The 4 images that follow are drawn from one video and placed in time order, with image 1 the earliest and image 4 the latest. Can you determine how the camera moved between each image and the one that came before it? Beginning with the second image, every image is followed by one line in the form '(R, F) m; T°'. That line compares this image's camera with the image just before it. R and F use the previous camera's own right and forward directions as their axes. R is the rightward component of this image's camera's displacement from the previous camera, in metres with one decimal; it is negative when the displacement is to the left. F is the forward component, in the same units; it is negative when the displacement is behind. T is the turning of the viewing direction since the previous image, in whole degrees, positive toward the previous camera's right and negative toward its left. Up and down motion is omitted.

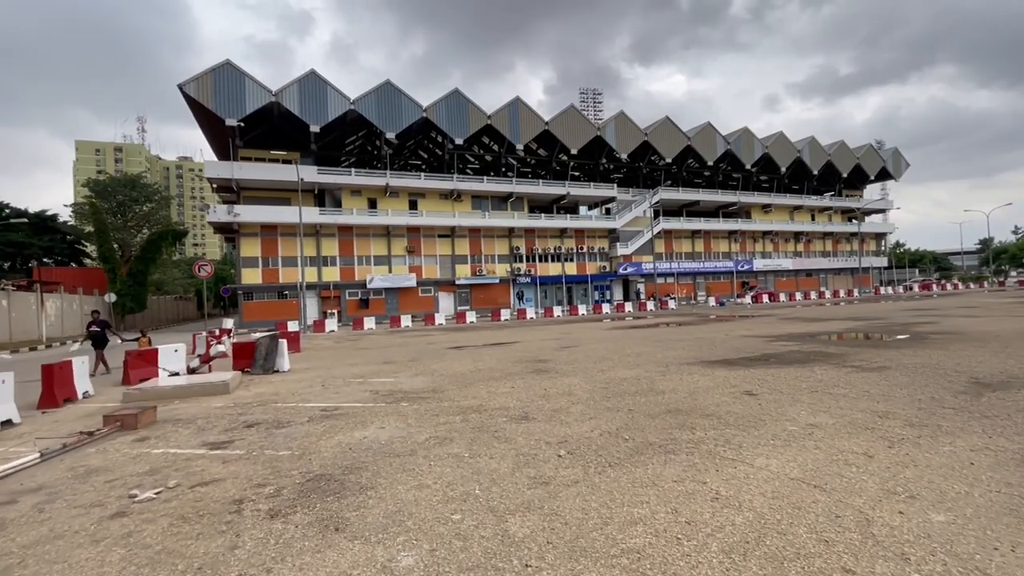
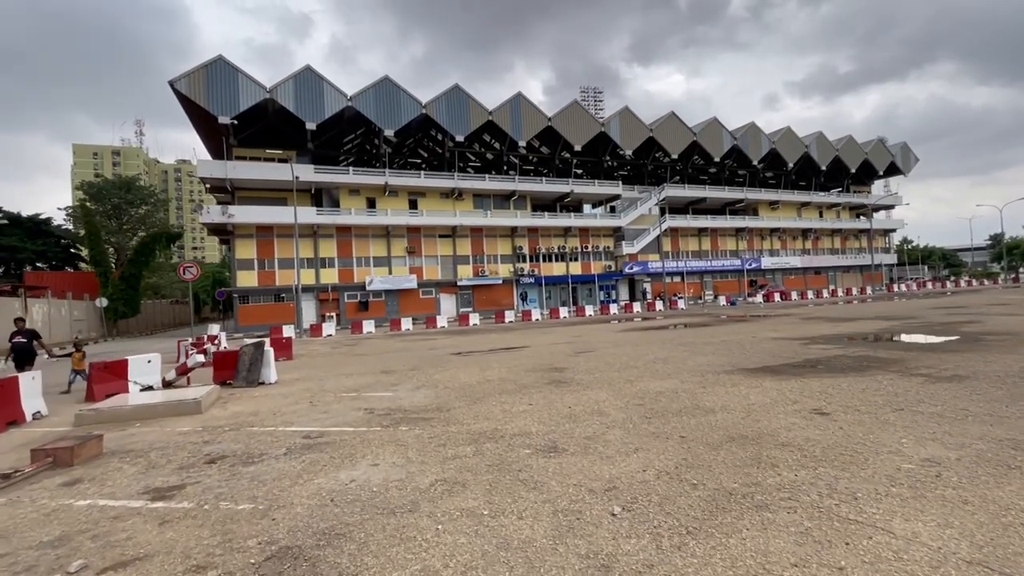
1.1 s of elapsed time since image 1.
(-0.3, +1.4) m; 0°
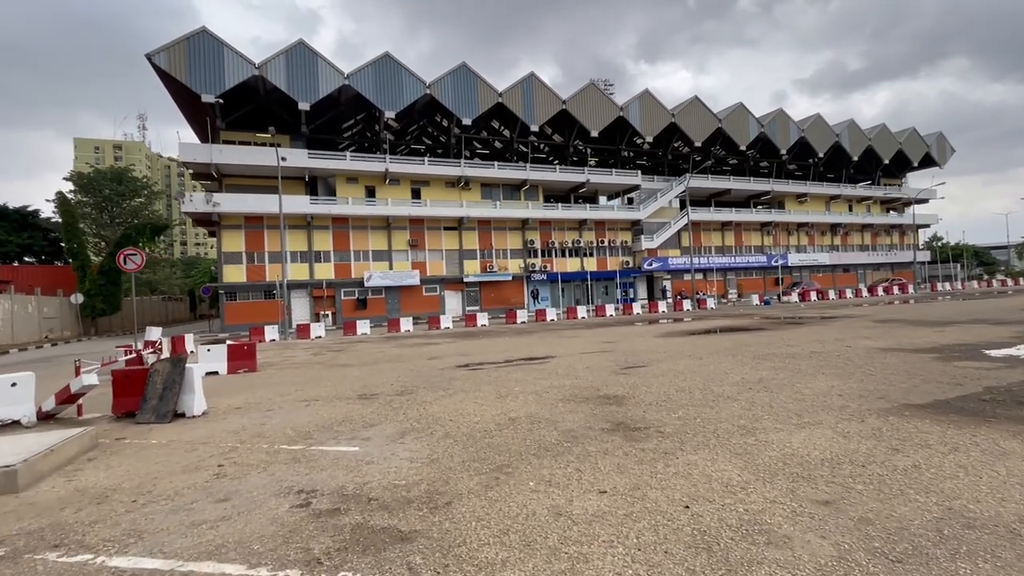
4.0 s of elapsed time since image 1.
(-0.5, +3.8) m; -1°
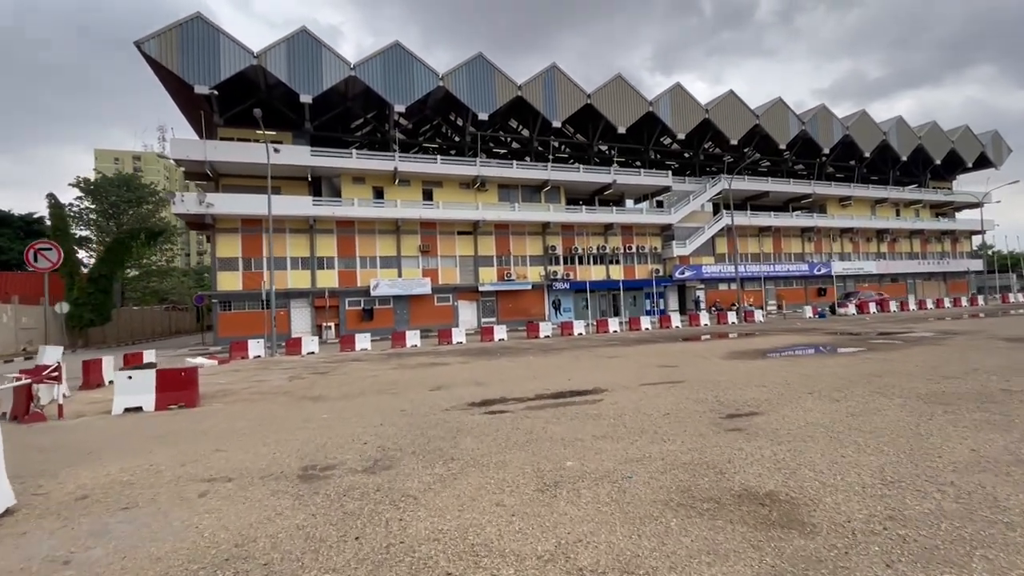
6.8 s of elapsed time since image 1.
(-0.4, +4.0) m; -2°
